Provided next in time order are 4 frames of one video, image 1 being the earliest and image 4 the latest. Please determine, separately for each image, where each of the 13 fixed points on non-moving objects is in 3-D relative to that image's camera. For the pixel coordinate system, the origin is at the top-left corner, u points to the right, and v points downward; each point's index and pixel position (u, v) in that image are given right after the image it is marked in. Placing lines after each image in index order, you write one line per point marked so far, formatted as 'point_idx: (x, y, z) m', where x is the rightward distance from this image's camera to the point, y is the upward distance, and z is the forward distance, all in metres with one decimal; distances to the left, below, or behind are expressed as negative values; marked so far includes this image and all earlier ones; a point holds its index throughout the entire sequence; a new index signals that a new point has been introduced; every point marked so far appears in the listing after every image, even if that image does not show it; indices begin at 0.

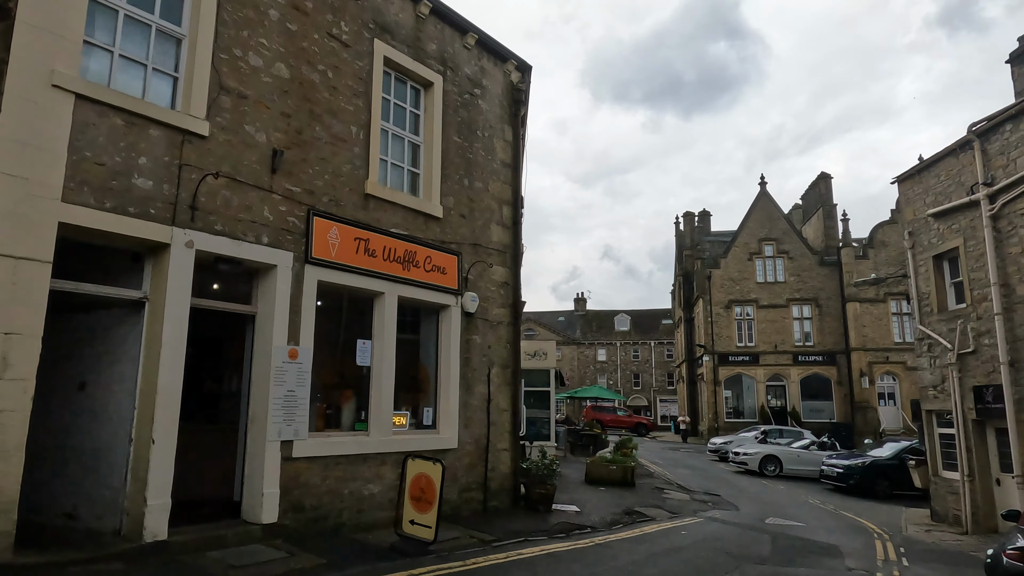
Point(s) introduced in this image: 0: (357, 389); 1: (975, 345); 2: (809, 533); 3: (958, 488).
0: (-2.0, -1.3, +8.5) m
1: (+9.0, -1.1, +13.0) m
2: (+5.2, -4.3, +11.7) m
3: (+9.0, -4.1, +13.5) m
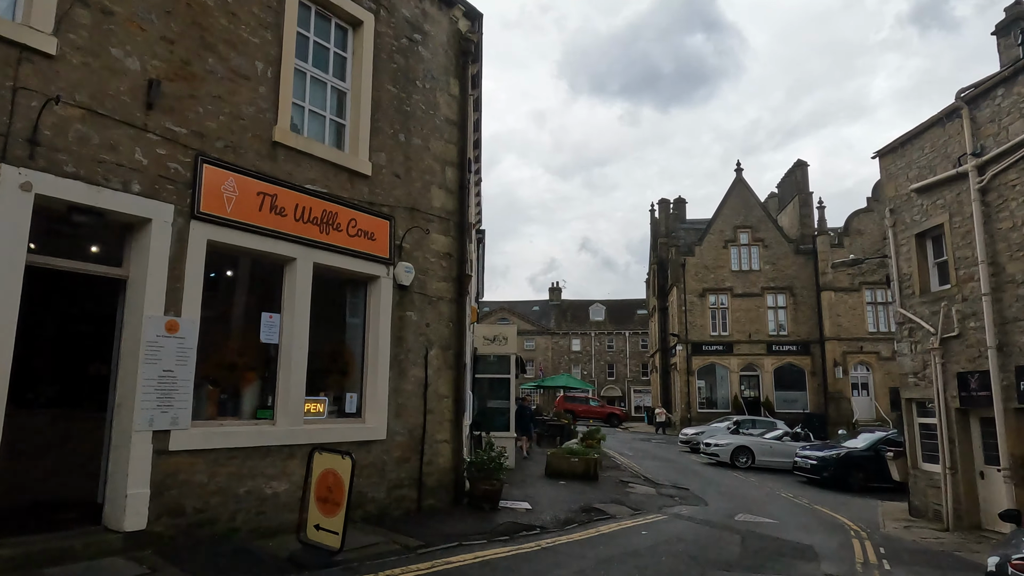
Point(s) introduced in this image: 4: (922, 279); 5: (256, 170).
0: (-2.8, -0.9, +7.3) m
1: (+8.1, -0.7, +12.1) m
2: (+4.3, -3.9, +10.7) m
3: (+8.1, -3.7, +12.6) m
4: (+8.2, +0.2, +13.3) m
5: (-2.8, +1.3, +7.2) m
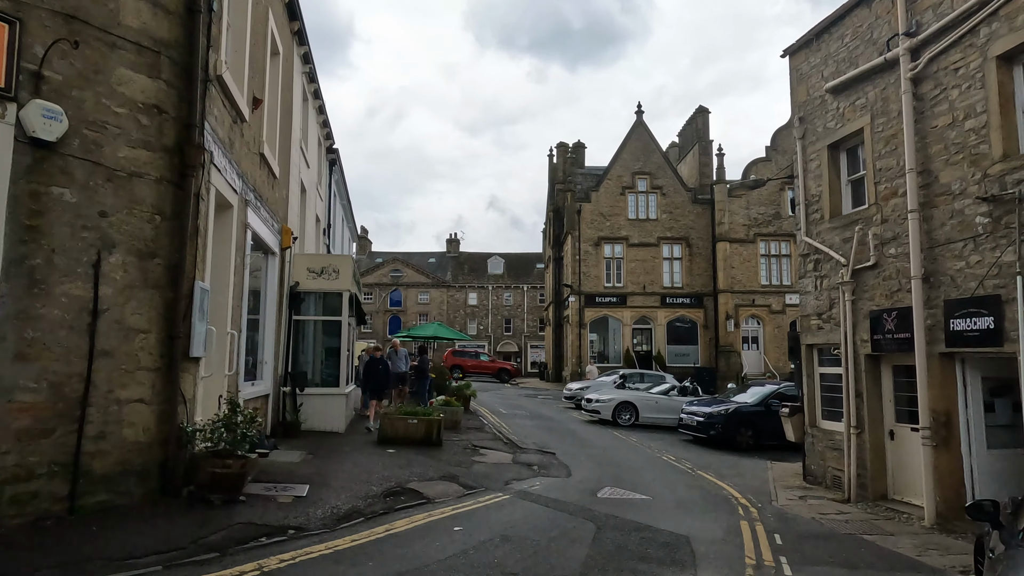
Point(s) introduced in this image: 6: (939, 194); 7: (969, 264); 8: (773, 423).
0: (-4.8, +0.1, +3.6) m
1: (+5.4, +0.5, +9.8) m
2: (+1.7, -2.8, +8.1) m
3: (+5.2, -2.4, +10.5) m
4: (+5.3, +1.4, +10.9) m
5: (-4.7, +2.3, +3.3) m
6: (+5.6, +1.2, +8.7) m
7: (+5.6, +0.3, +8.2) m
8: (+6.1, -3.2, +15.6) m
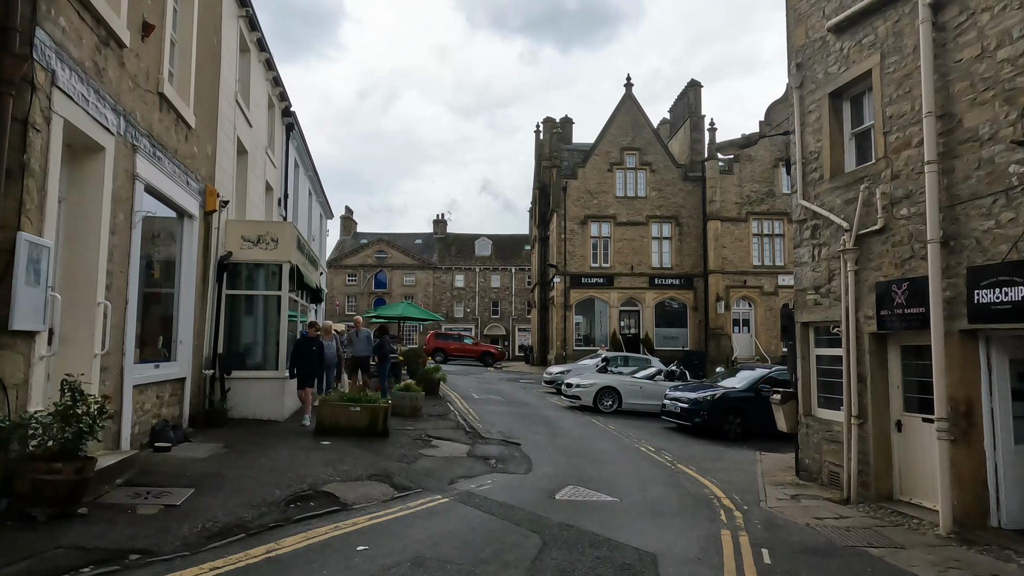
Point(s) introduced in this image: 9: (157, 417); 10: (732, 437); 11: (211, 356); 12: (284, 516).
0: (-5.4, +0.4, +2.1) m
1: (+4.7, +0.9, +8.4) m
2: (+1.1, -2.4, +6.8) m
3: (+4.5, -2.0, +9.2) m
4: (+4.6, +1.9, +9.5) m
5: (-5.3, +2.6, +1.8) m
6: (+5.0, +1.6, +7.3) m
7: (+5.0, +0.7, +6.8) m
8: (+5.4, -2.6, +14.3) m
9: (-4.6, -1.7, +8.6) m
10: (+4.7, -3.2, +14.2) m
11: (-4.9, -1.1, +10.7) m
12: (-2.0, -2.0, +6.0) m
